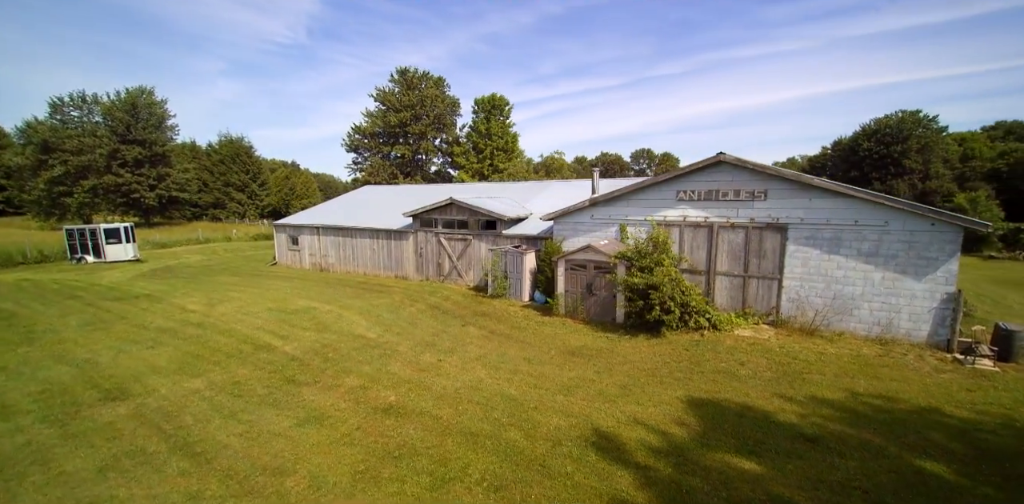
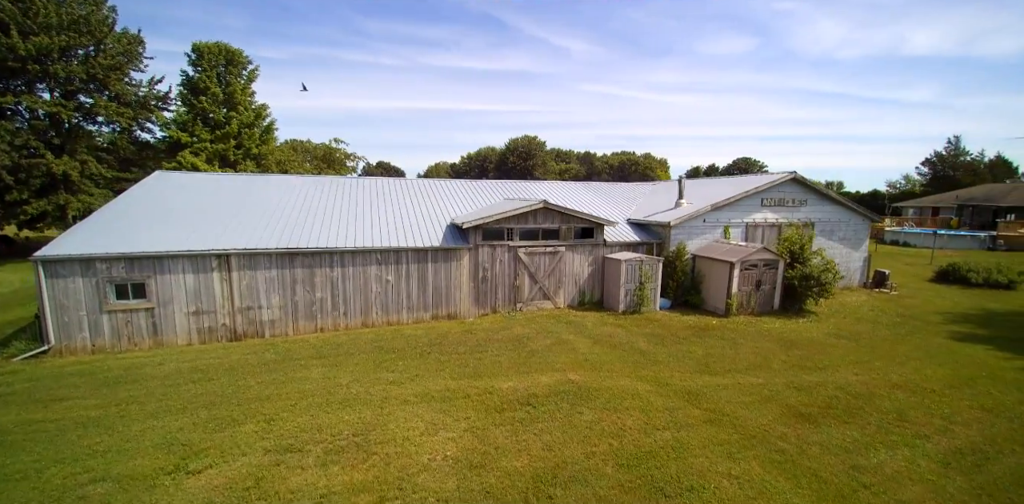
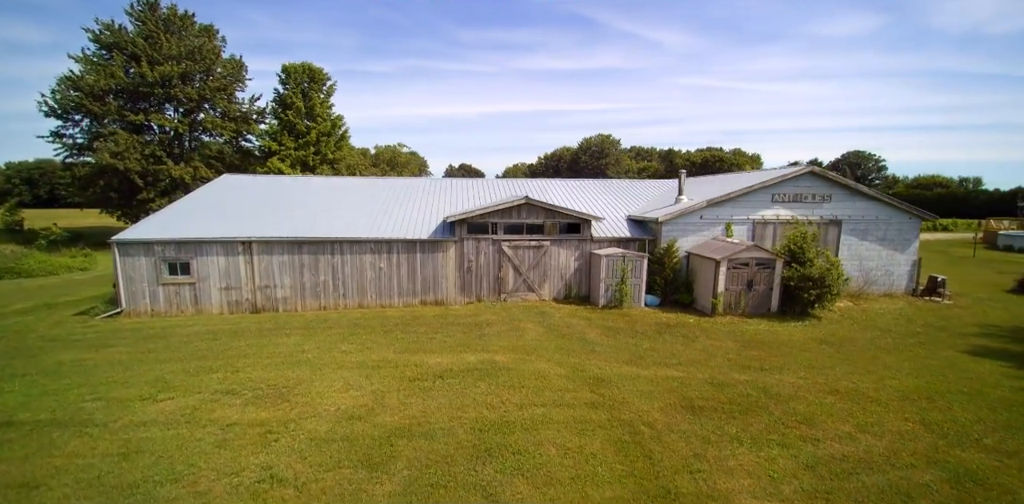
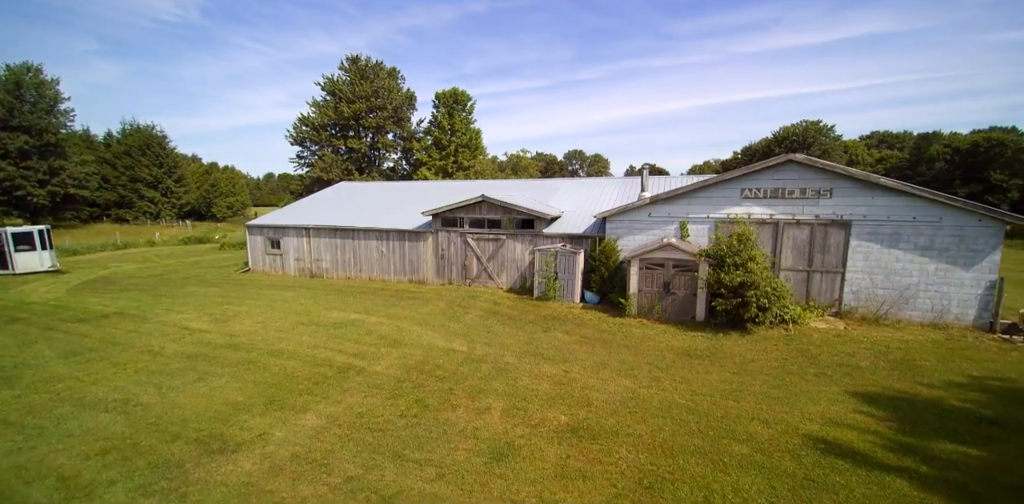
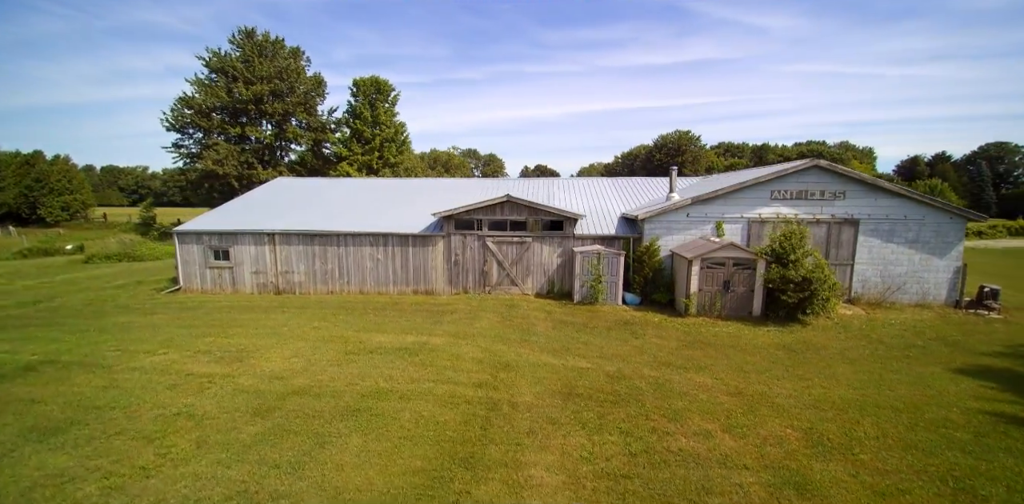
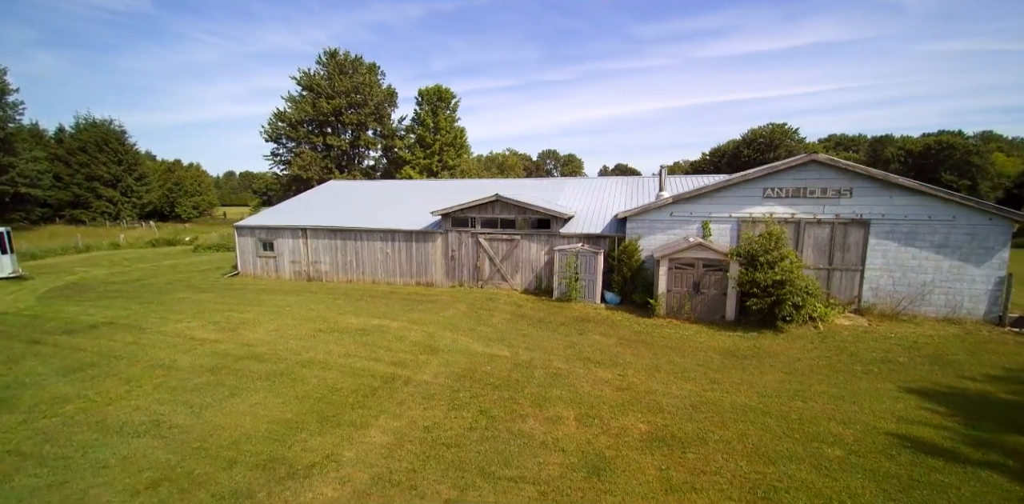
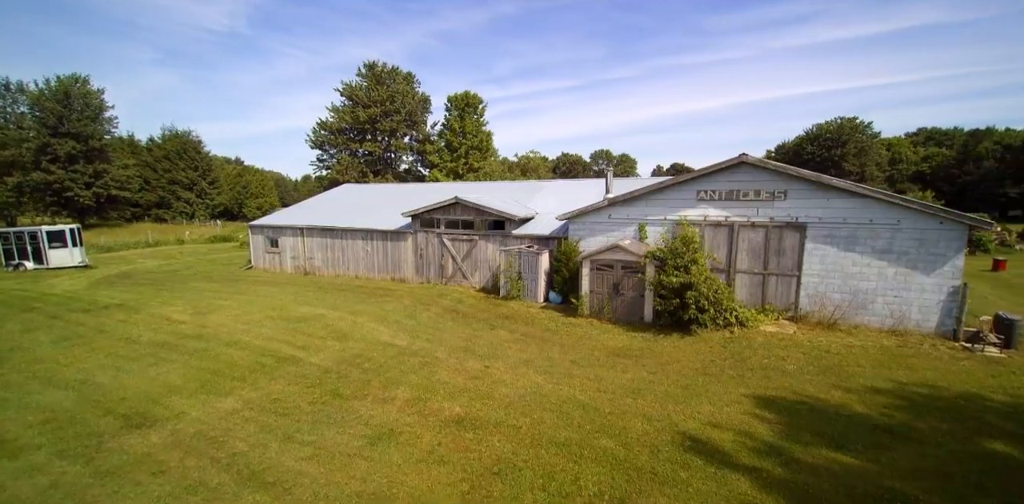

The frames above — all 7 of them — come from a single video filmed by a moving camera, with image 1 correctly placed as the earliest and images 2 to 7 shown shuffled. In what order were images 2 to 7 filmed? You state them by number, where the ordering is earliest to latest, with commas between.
7, 4, 6, 5, 3, 2
